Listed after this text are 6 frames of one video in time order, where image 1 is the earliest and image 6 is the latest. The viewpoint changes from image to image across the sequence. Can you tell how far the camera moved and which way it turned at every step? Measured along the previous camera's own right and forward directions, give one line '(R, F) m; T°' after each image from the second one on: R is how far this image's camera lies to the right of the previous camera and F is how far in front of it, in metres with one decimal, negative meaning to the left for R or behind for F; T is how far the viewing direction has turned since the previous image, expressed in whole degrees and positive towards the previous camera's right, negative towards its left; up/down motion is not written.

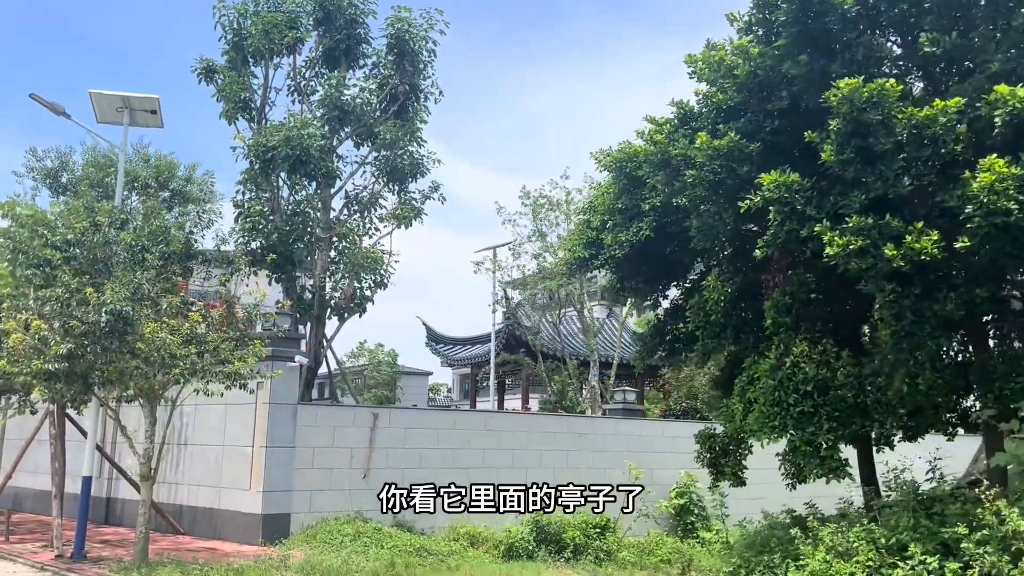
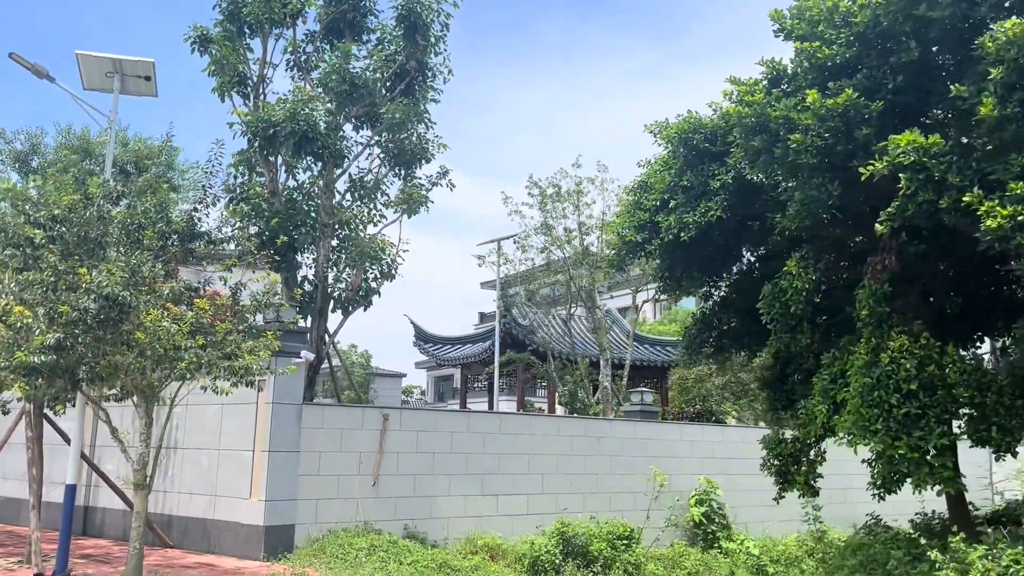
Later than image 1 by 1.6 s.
(-0.7, +0.9) m; +2°
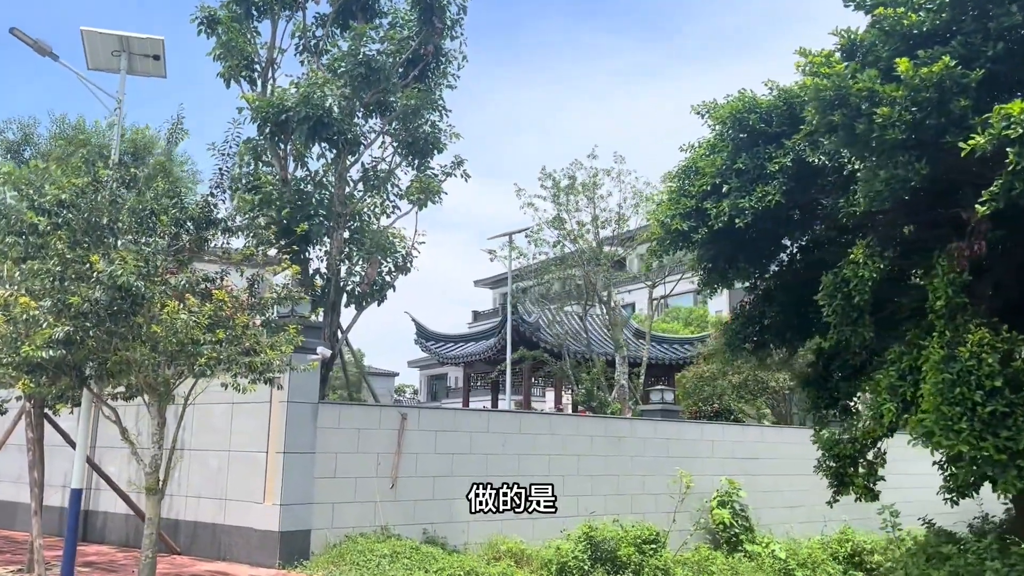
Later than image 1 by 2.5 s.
(-0.4, +0.5) m; +1°
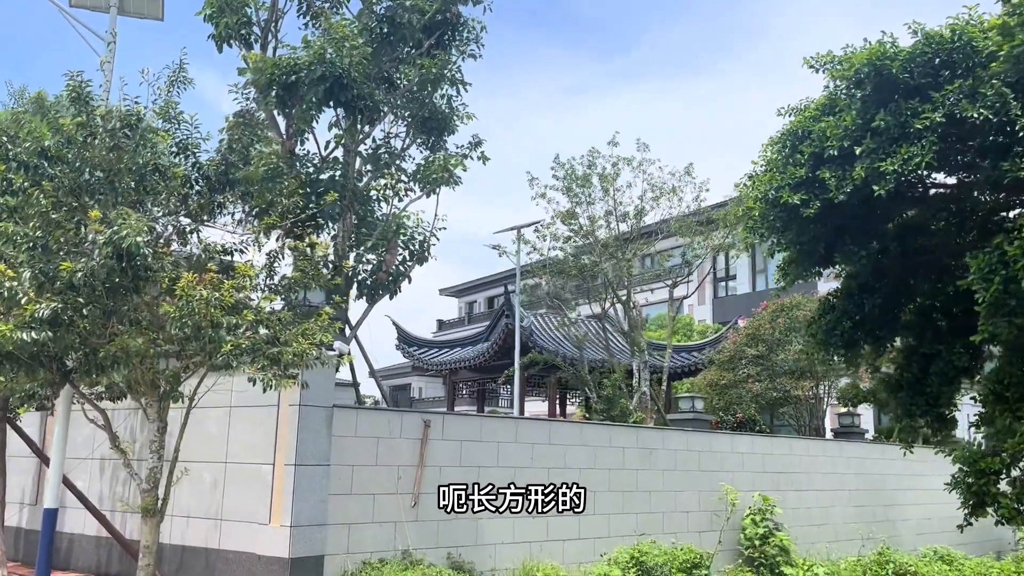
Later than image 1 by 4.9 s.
(-0.9, +1.2) m; +3°
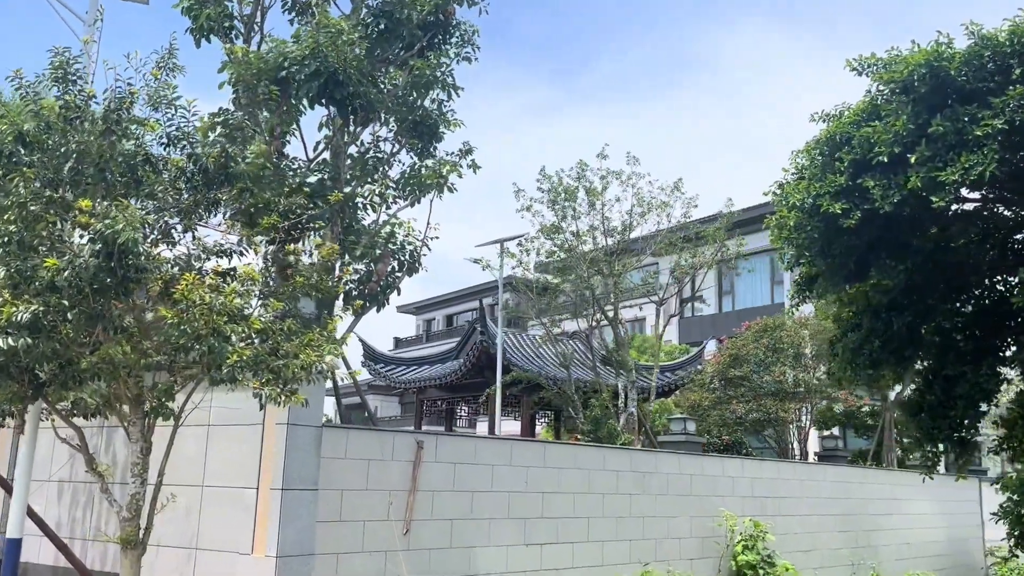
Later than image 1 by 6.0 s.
(-0.5, +0.5) m; +3°
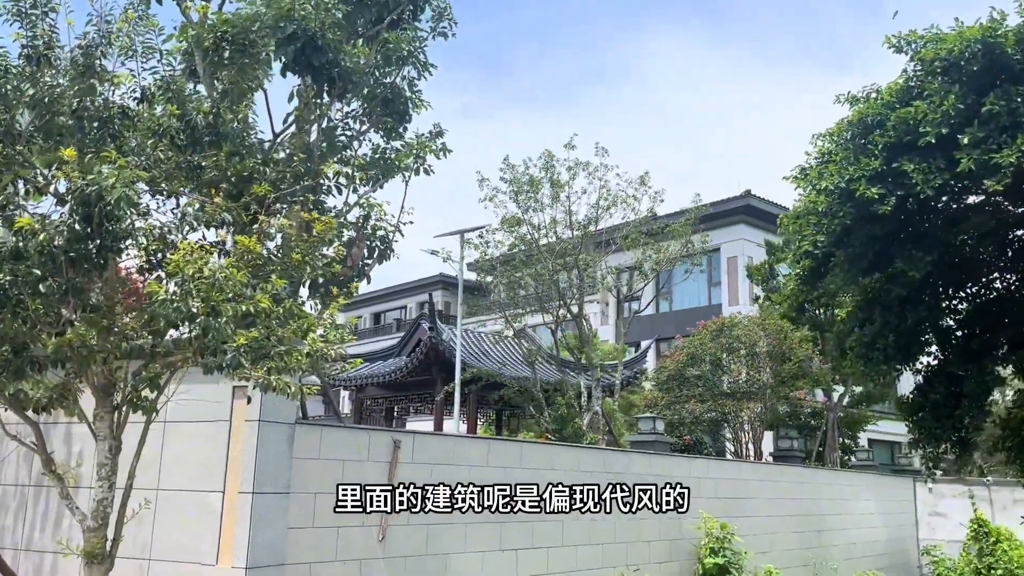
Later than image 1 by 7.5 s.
(-0.6, +0.5) m; +5°
